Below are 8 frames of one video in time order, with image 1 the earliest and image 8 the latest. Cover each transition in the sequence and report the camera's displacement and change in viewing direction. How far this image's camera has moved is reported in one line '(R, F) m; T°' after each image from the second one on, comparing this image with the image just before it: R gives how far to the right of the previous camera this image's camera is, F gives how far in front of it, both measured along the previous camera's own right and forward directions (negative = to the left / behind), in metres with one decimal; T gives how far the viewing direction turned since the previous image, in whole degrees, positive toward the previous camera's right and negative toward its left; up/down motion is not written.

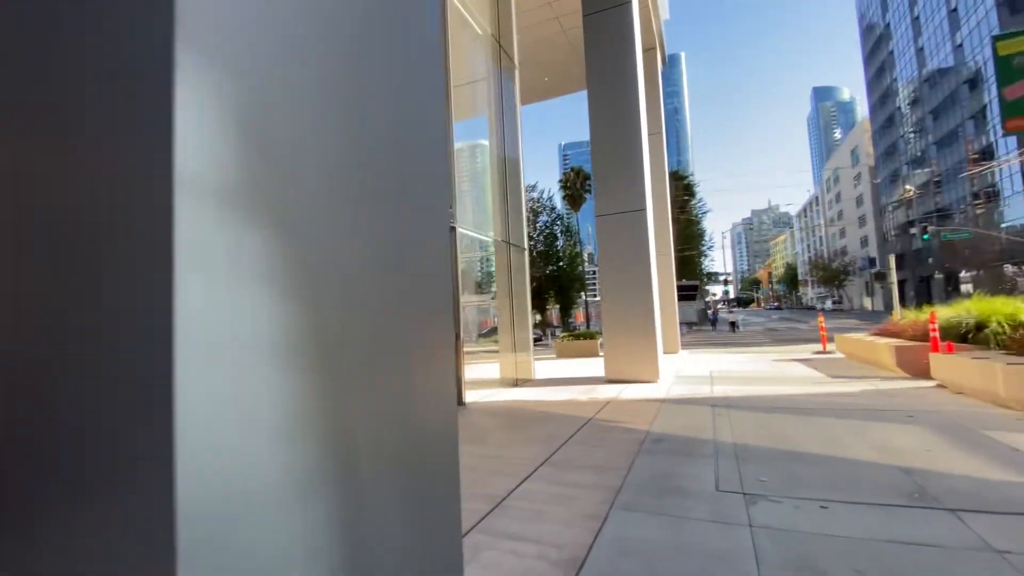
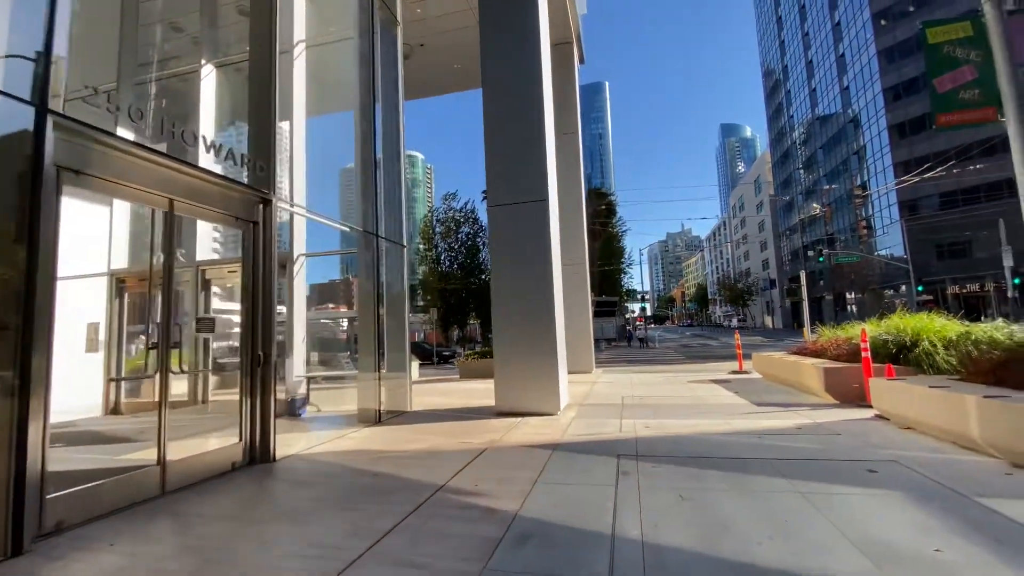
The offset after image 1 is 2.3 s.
(+1.2, +2.4) m; +9°
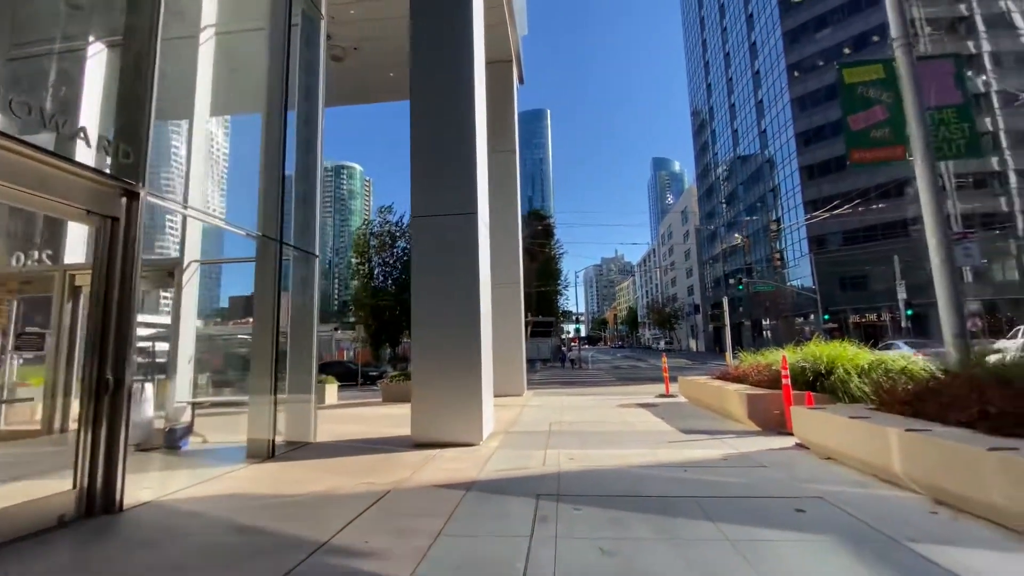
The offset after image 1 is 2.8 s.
(+0.3, +0.6) m; +7°
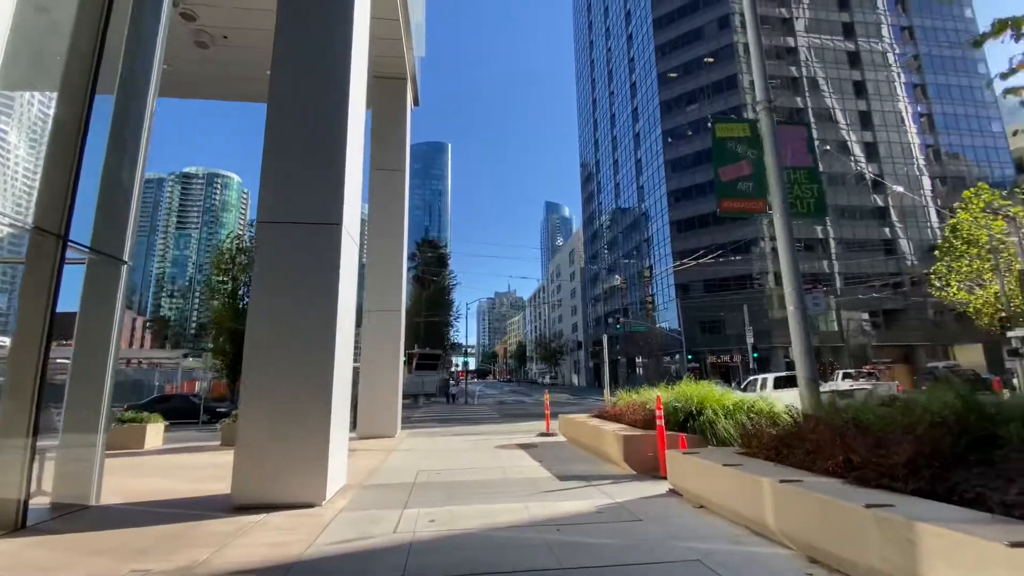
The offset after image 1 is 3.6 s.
(+0.3, +0.8) m; +13°
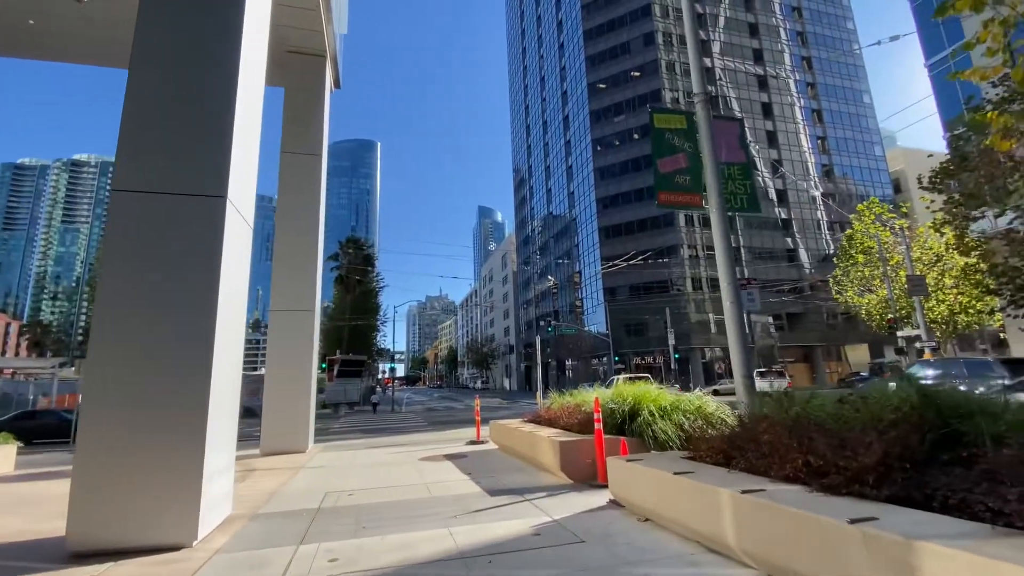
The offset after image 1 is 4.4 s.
(+0.1, +0.8) m; +8°
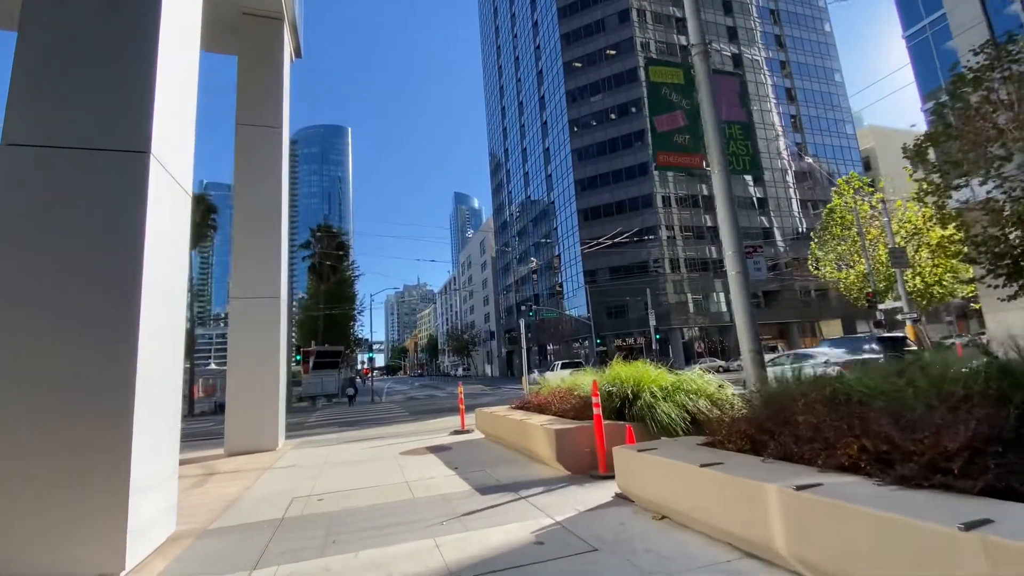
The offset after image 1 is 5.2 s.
(-0.1, +0.8) m; +3°
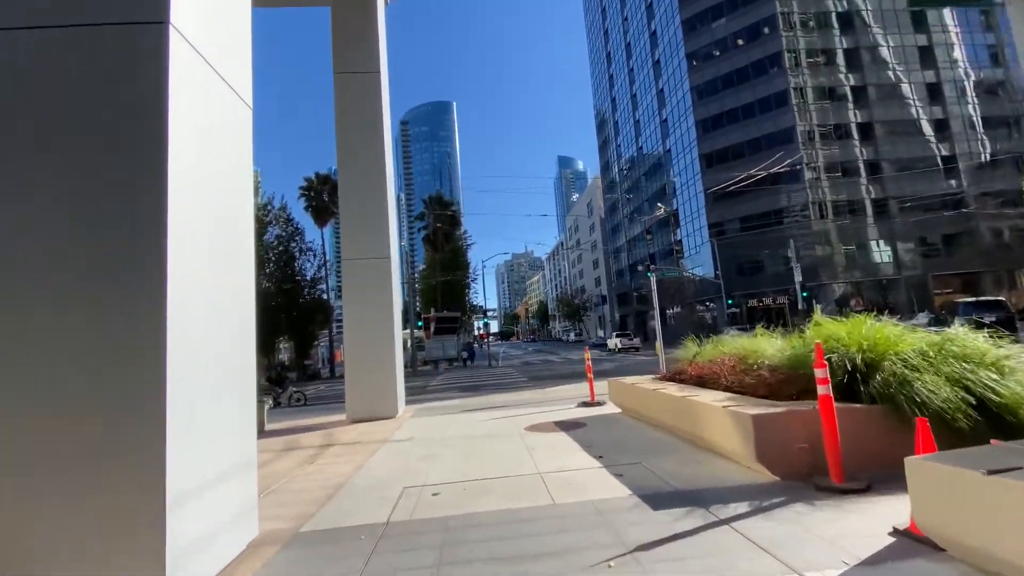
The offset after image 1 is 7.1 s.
(-0.6, +1.9) m; -13°
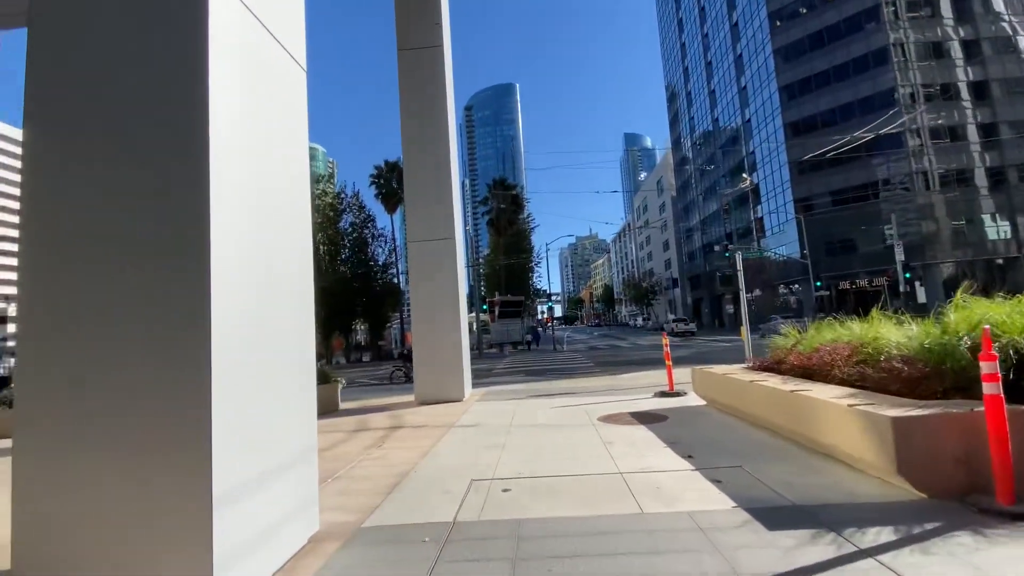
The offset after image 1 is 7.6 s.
(-0.1, +0.5) m; -8°
